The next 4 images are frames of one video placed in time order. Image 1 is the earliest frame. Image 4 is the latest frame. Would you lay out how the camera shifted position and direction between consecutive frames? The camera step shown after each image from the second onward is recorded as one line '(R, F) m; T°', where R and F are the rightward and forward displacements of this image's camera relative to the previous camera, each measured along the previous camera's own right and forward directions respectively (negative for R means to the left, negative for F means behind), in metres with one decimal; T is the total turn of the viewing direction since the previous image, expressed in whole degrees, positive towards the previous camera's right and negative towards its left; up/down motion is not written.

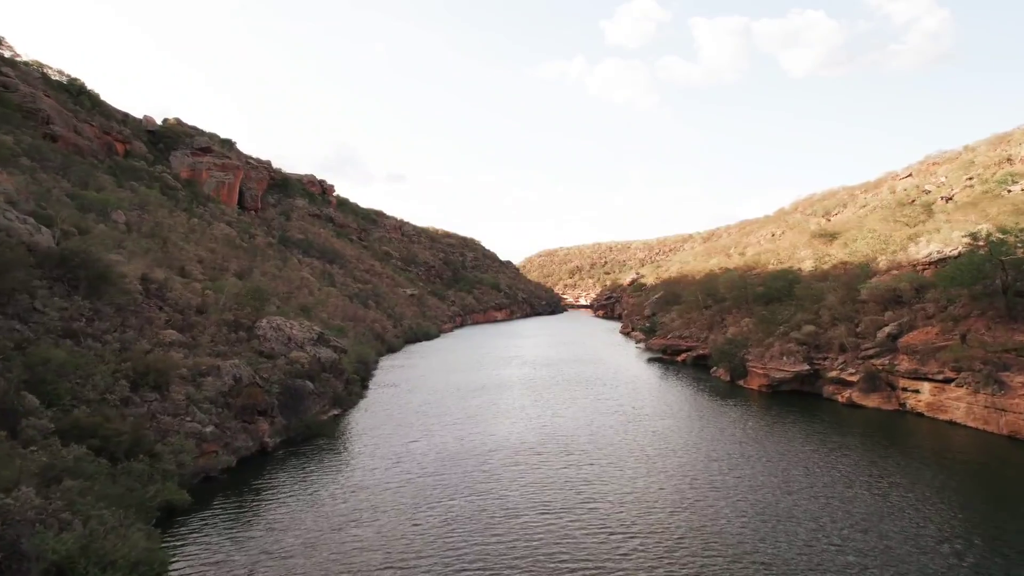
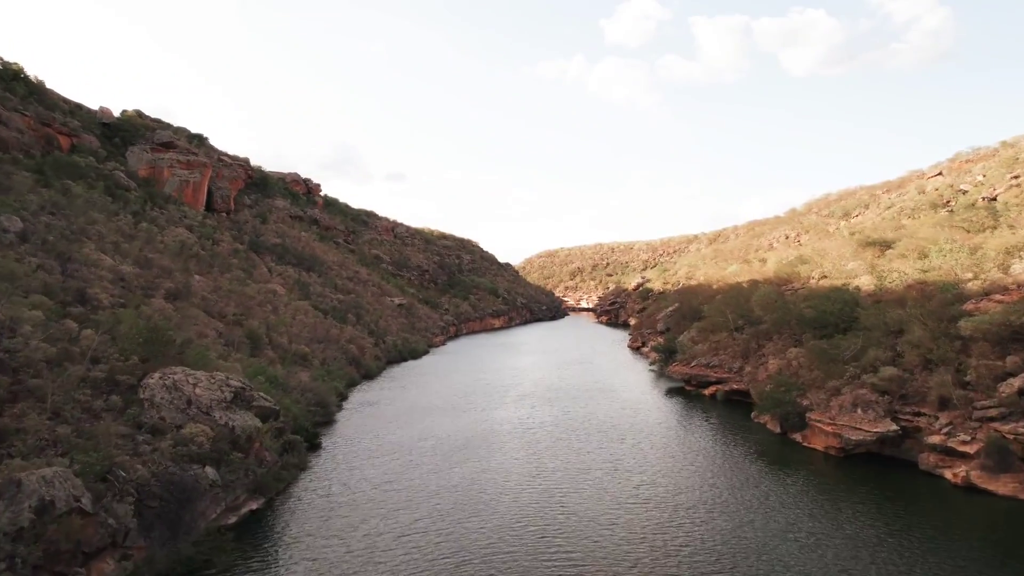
(+0.1, +3.6) m; 0°
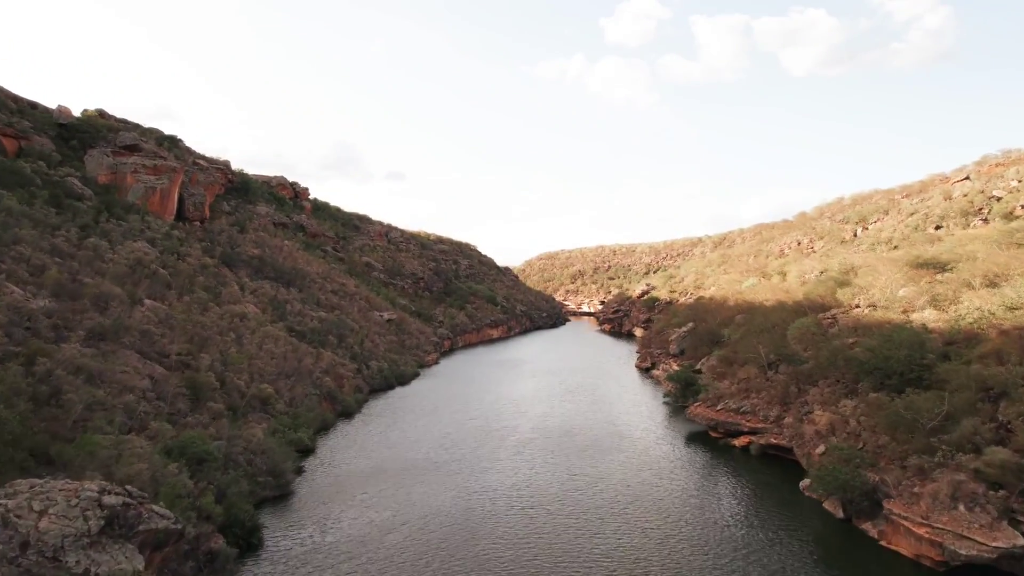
(+0.1, +2.8) m; 0°
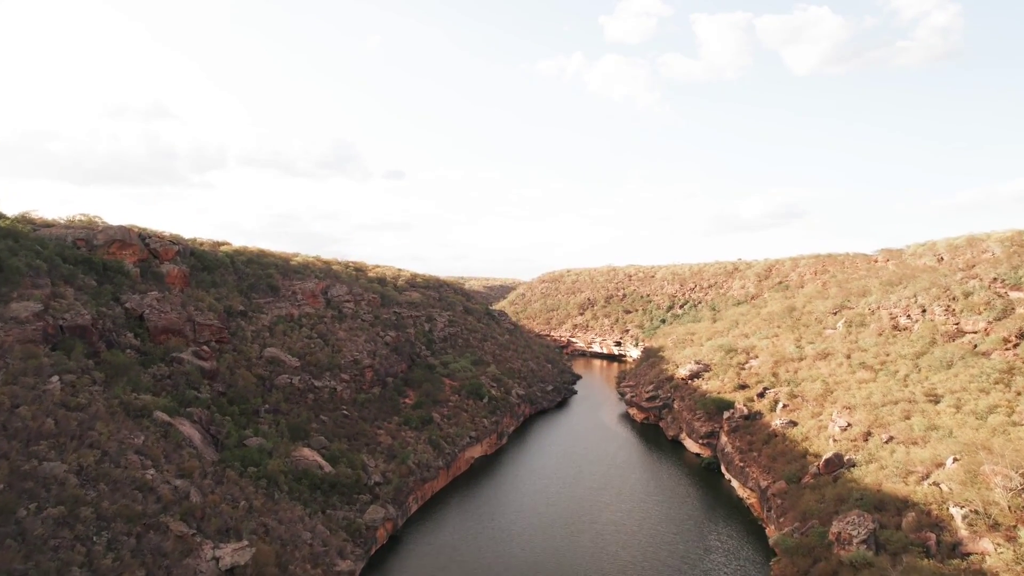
(+0.6, +19.6) m; 0°
